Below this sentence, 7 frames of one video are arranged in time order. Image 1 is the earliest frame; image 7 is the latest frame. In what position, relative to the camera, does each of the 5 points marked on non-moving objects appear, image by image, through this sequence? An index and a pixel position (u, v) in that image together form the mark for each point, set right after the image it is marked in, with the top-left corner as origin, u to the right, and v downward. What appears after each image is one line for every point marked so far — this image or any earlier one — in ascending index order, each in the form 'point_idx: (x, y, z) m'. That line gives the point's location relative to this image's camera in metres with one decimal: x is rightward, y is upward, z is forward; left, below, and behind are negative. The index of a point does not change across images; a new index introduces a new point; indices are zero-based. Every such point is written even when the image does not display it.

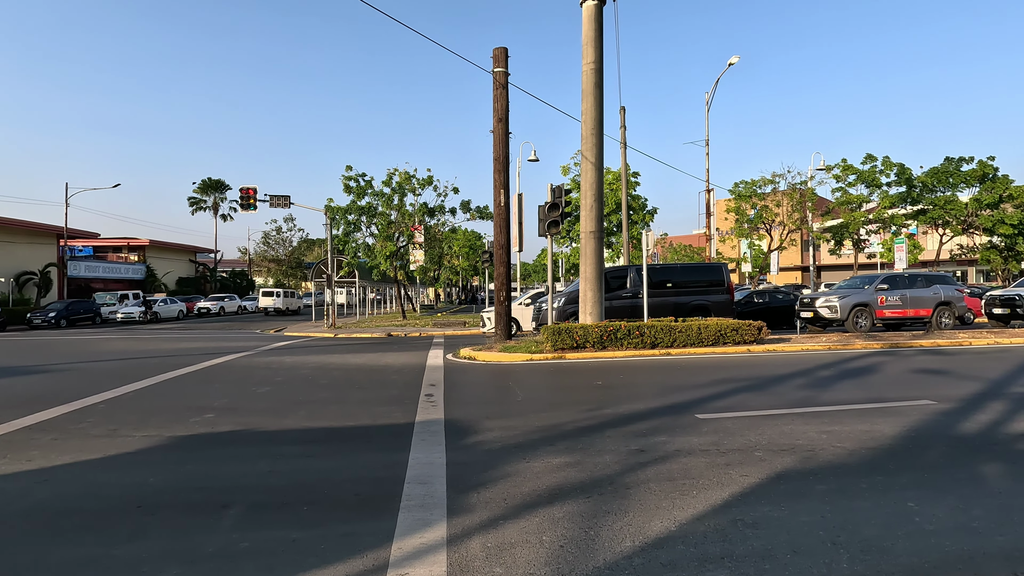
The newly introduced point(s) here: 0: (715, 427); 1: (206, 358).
0: (+2.5, -1.7, +6.4) m
1: (-7.8, -1.8, +13.5) m
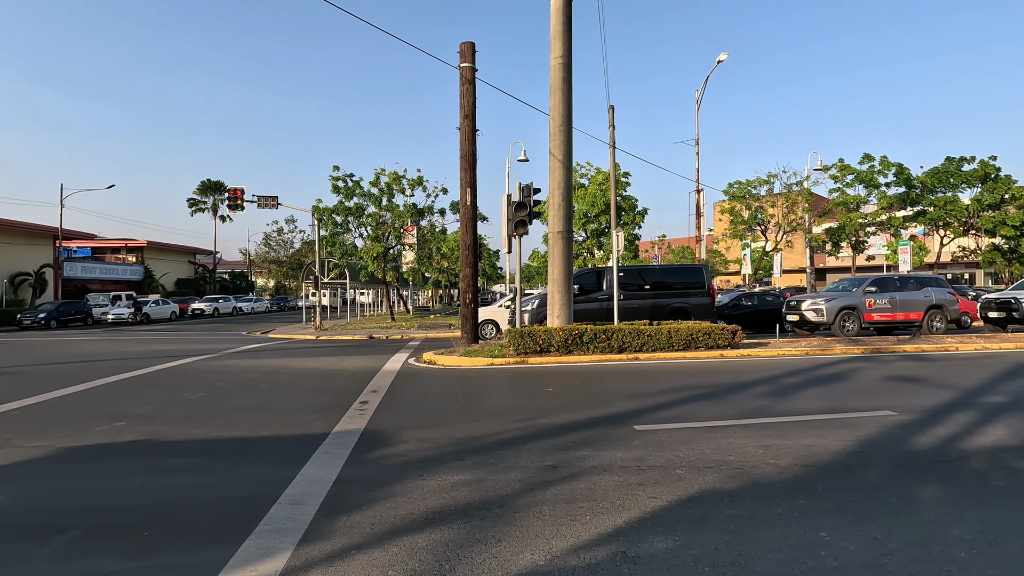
0: (+1.5, -1.7, +6.0) m
1: (-8.6, -1.8, +13.2) m
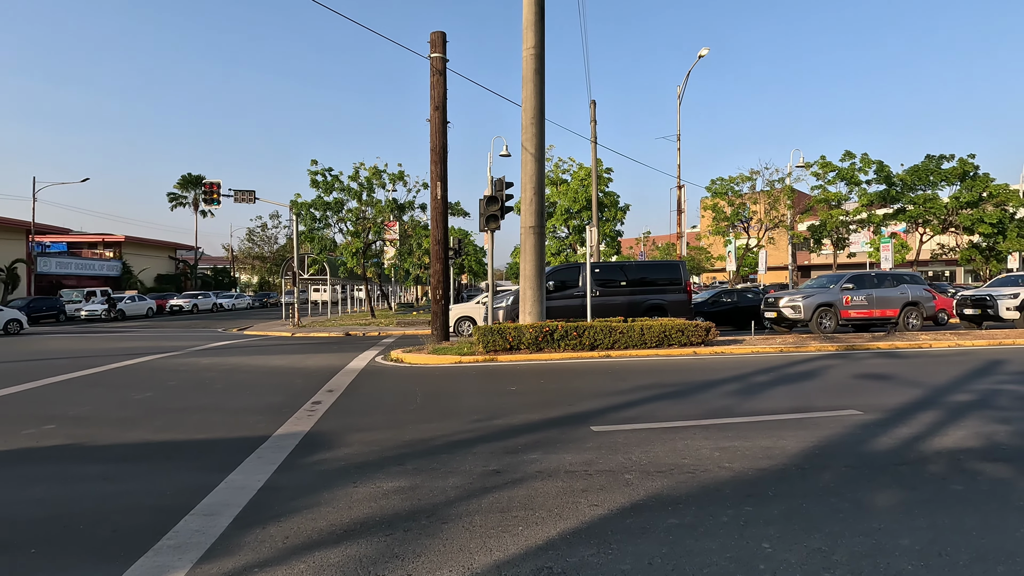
0: (+1.0, -1.7, +5.7) m
1: (-9.3, -1.7, +12.7) m
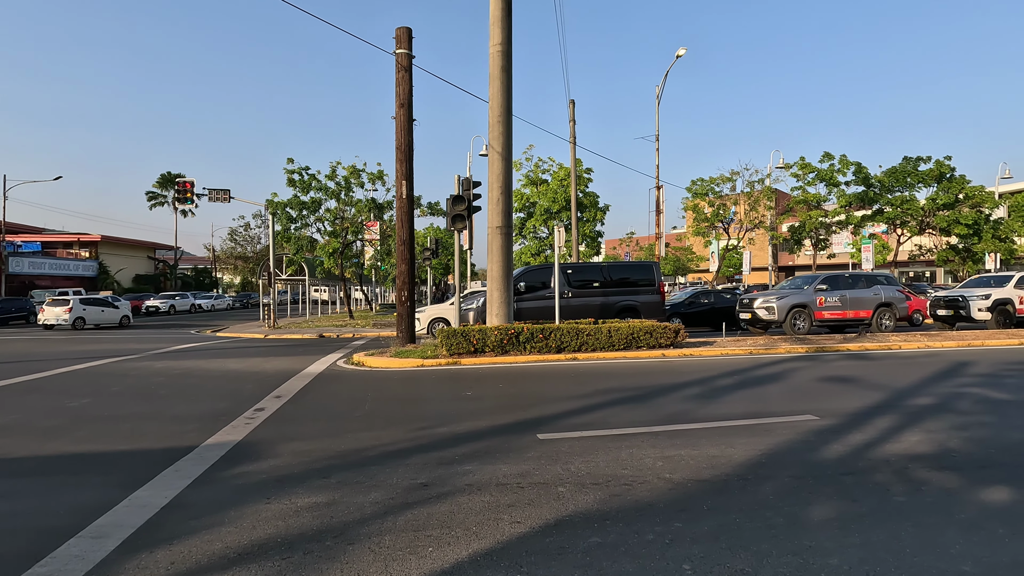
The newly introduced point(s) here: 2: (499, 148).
0: (+0.3, -1.7, +5.5) m
1: (-10.1, -1.7, +12.3) m
2: (-0.3, +3.2, +12.2) m
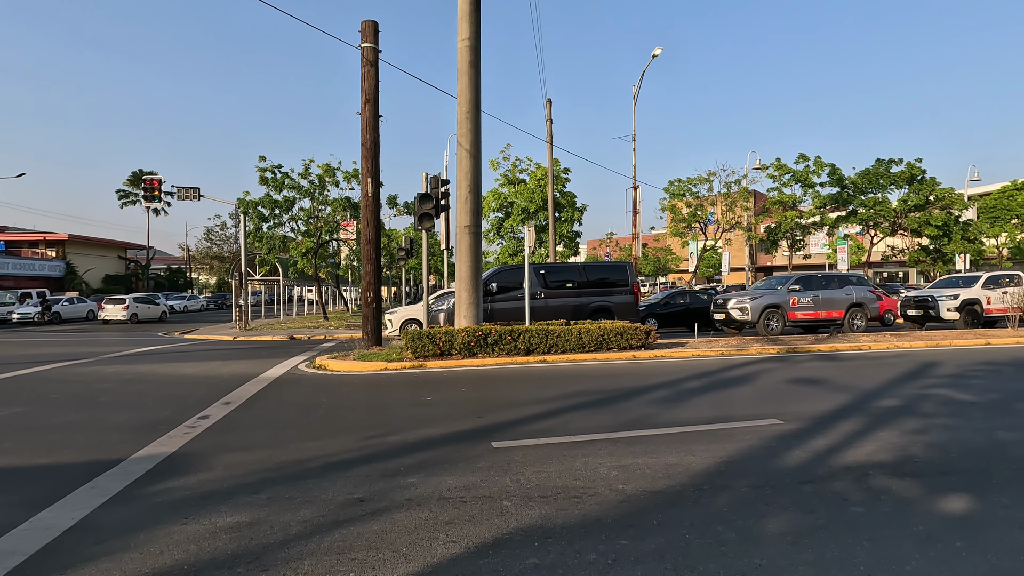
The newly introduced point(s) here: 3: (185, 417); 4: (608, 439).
0: (-0.1, -1.7, +5.2) m
1: (-10.8, -1.8, +11.7) m
2: (-1.0, +3.2, +11.9) m
3: (-4.2, -1.7, +6.9) m
4: (+1.1, -1.7, +5.8) m
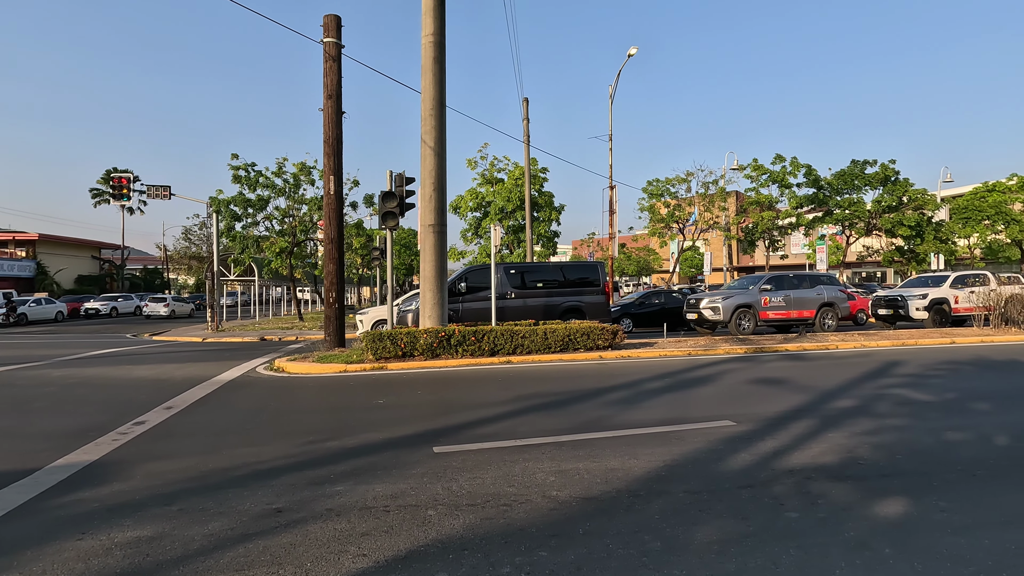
0: (-0.7, -1.7, +5.1) m
1: (-11.5, -1.8, +11.3) m
2: (-1.8, +3.2, +11.7) m
3: (-4.9, -1.7, +6.6) m
4: (+0.4, -1.6, +5.7) m
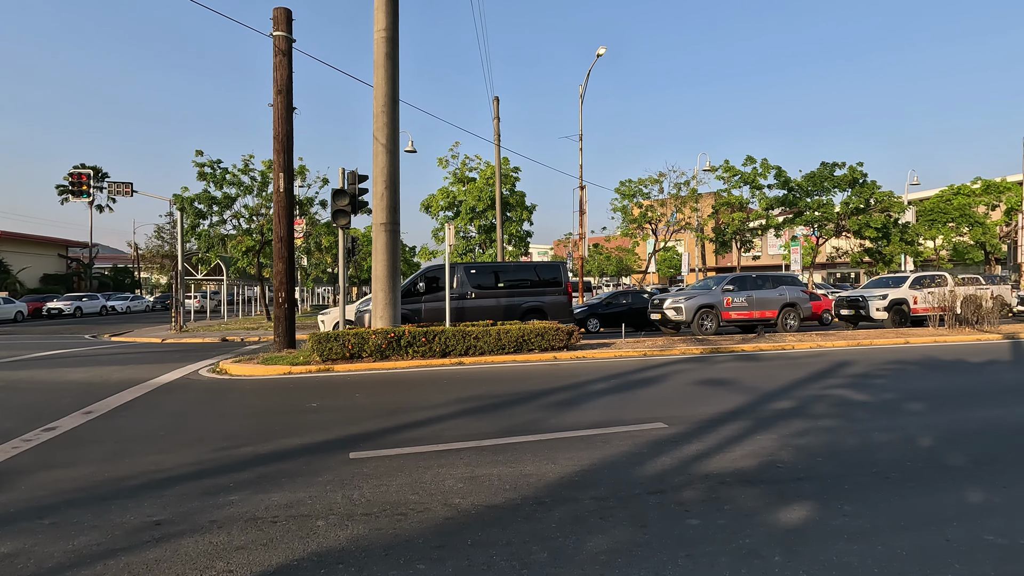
0: (-1.5, -1.7, +4.9) m
1: (-12.5, -1.7, +10.7) m
2: (-2.8, +3.2, +11.5) m
3: (-5.7, -1.7, +6.3) m
4: (-0.4, -1.7, +5.5) m
